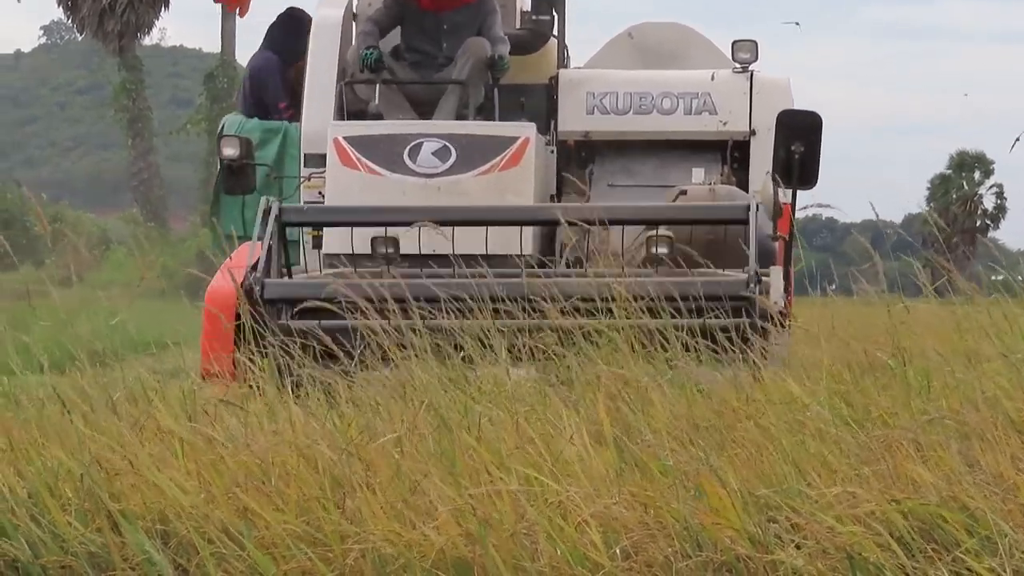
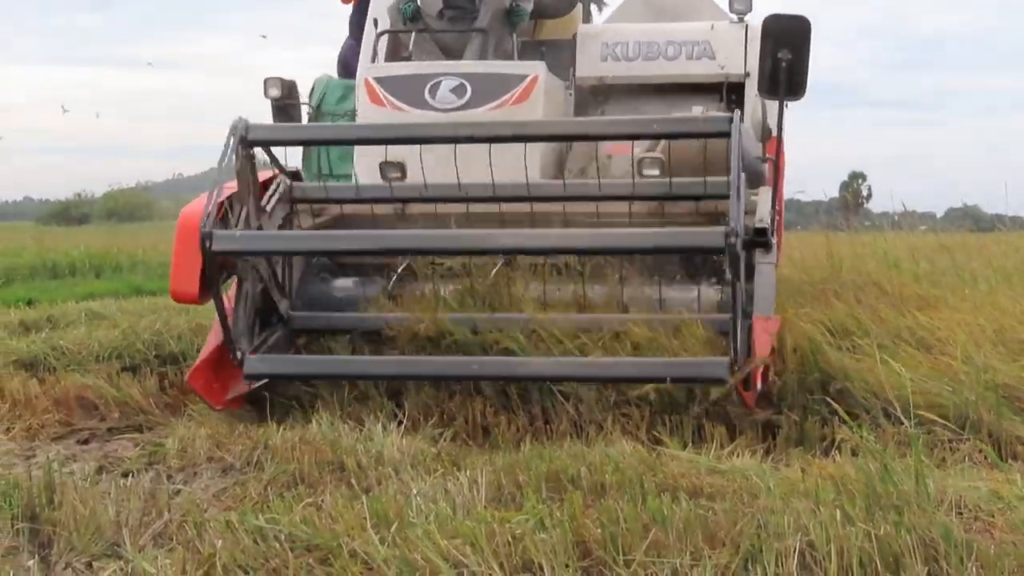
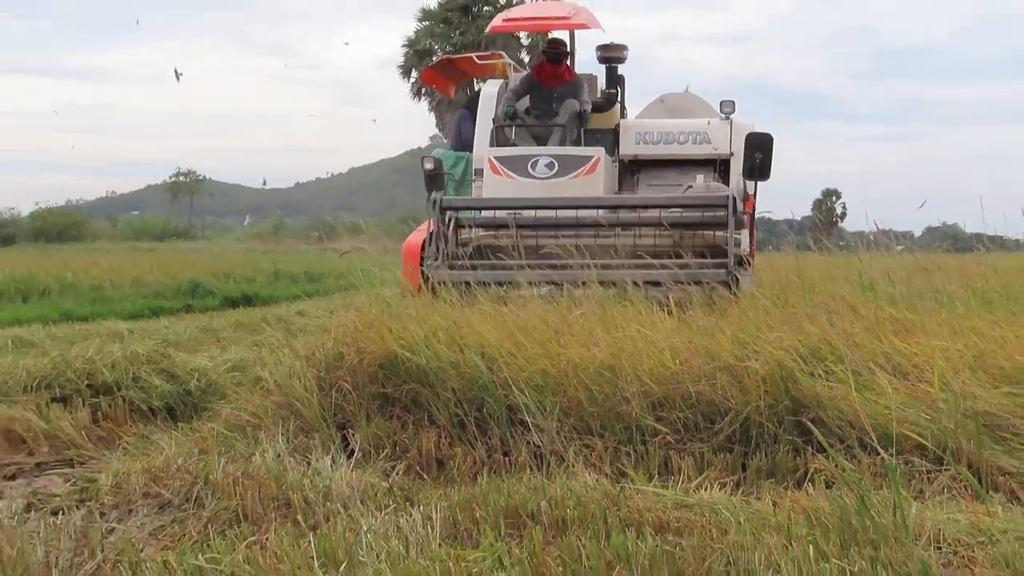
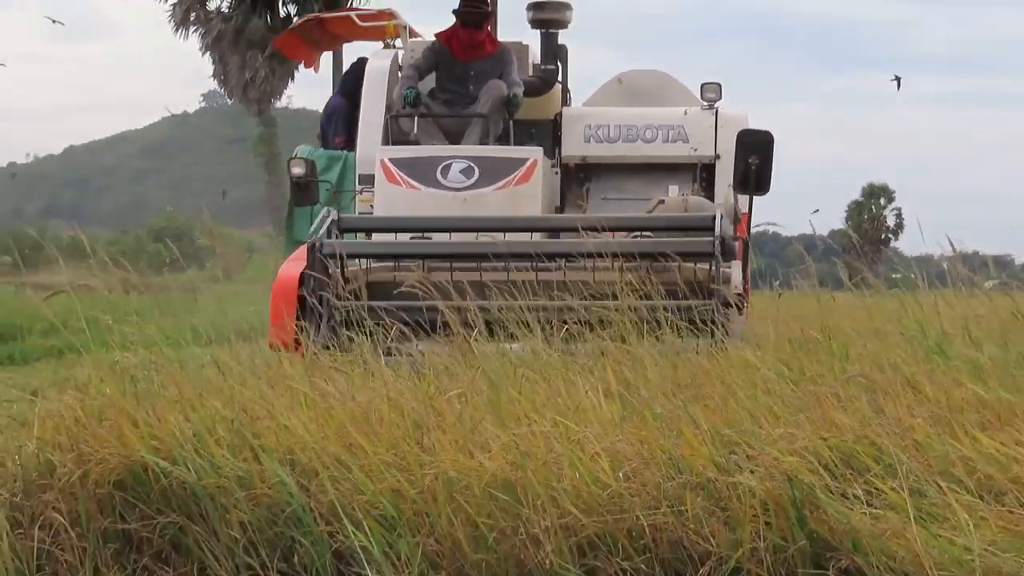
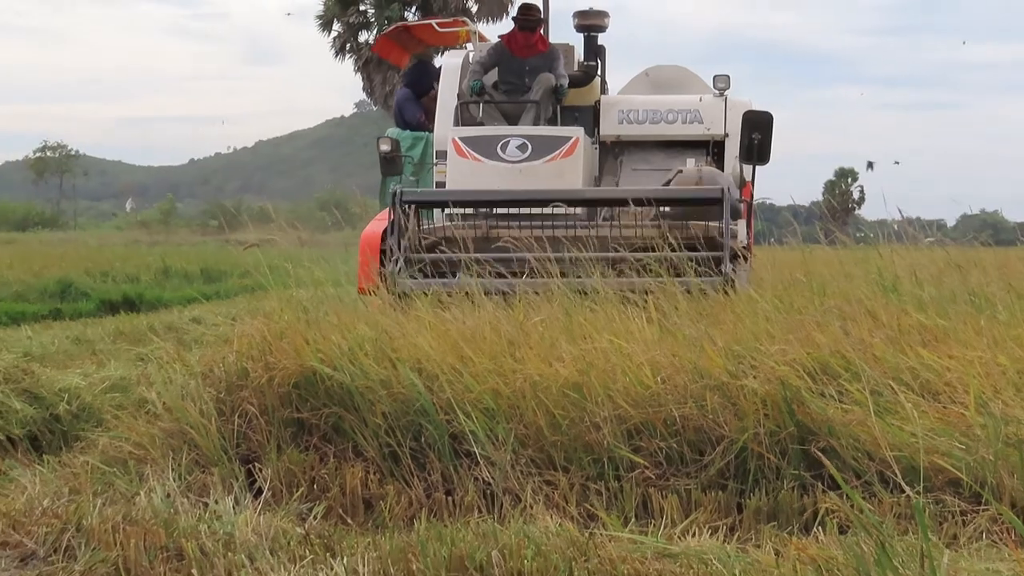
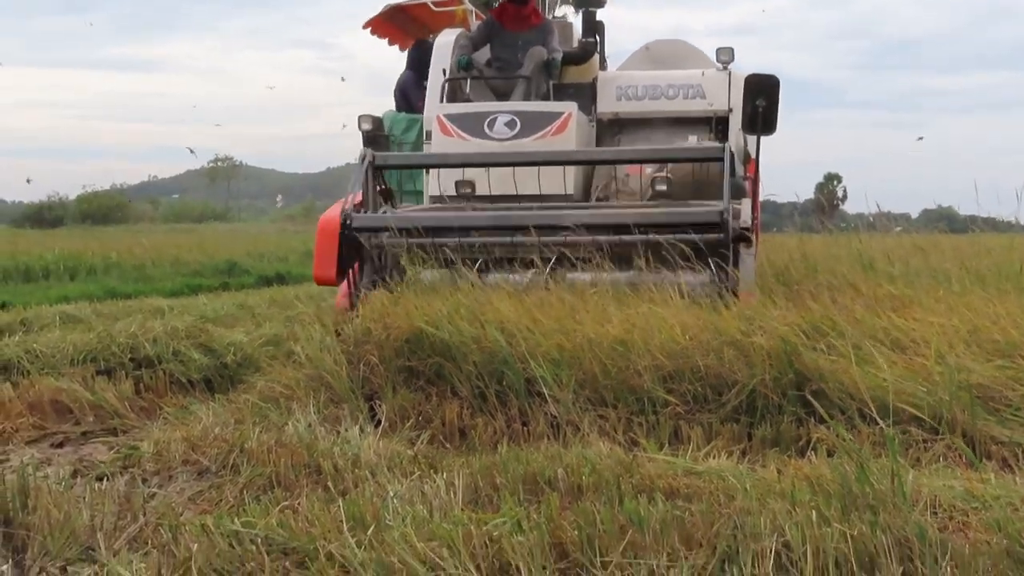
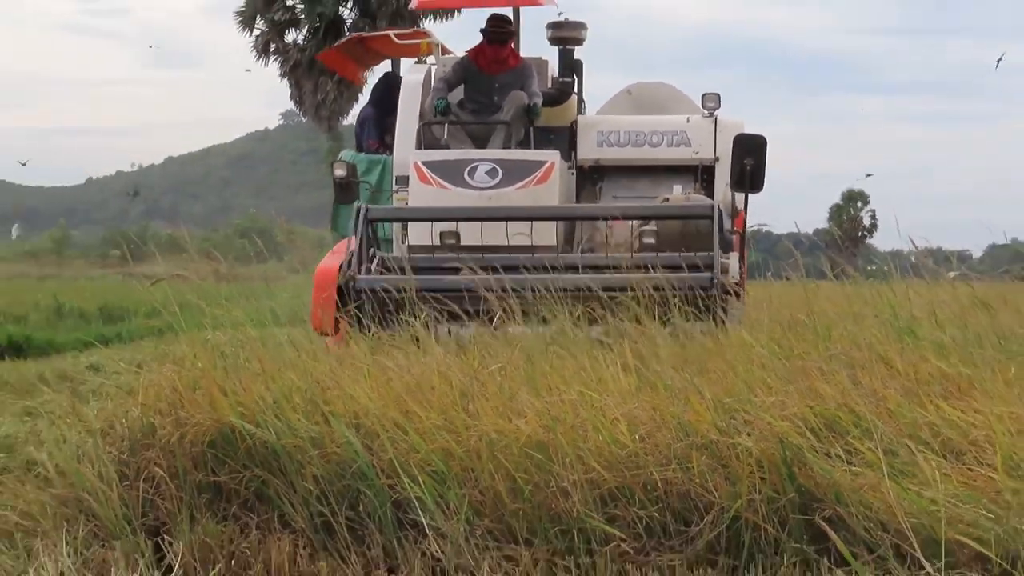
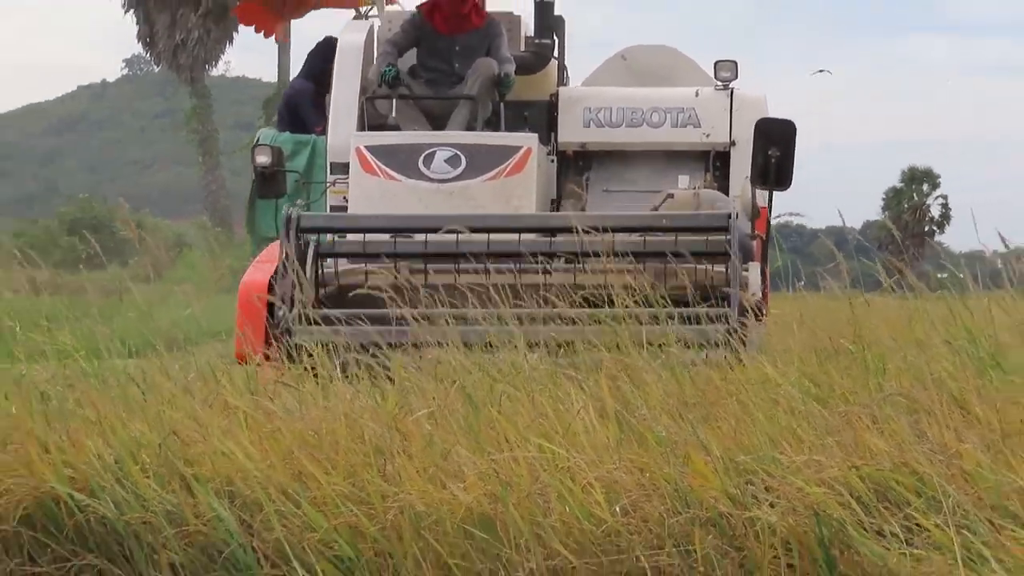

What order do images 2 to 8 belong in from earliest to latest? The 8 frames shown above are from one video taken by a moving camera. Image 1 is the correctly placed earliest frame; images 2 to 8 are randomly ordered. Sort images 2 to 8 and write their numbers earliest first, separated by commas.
8, 4, 7, 5, 3, 6, 2
